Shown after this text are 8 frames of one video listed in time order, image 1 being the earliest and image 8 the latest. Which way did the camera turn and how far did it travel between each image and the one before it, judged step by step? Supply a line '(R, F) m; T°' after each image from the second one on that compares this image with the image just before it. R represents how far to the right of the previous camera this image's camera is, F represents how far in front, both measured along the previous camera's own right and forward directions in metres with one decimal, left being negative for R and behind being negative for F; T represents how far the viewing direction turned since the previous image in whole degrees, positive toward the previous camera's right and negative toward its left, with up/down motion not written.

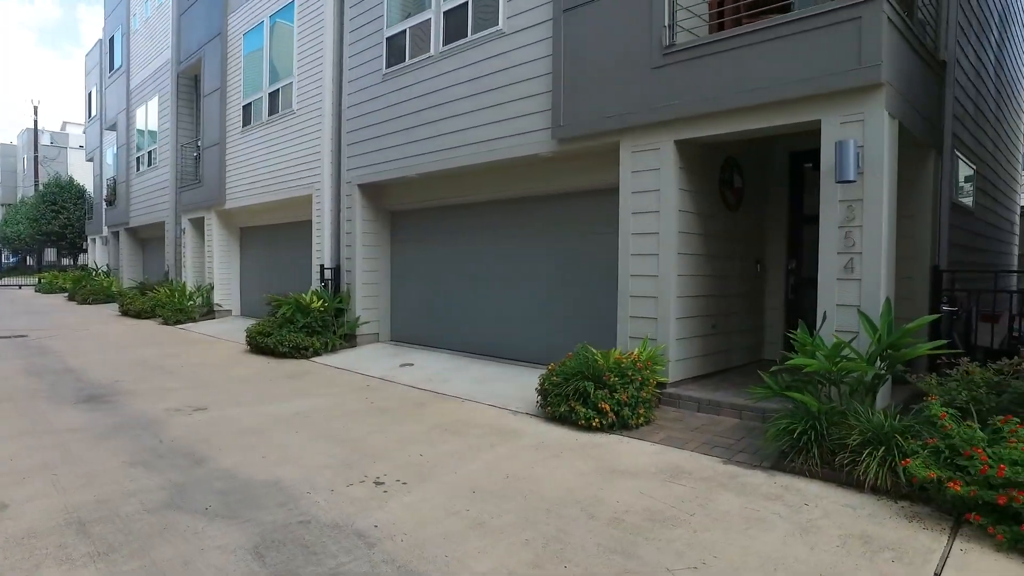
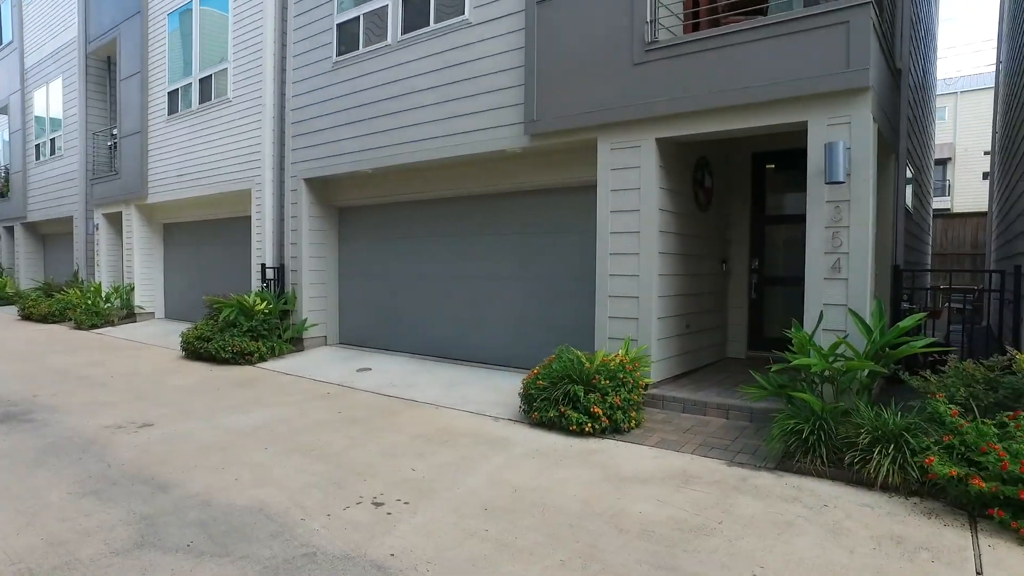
(-0.5, +0.2) m; +7°
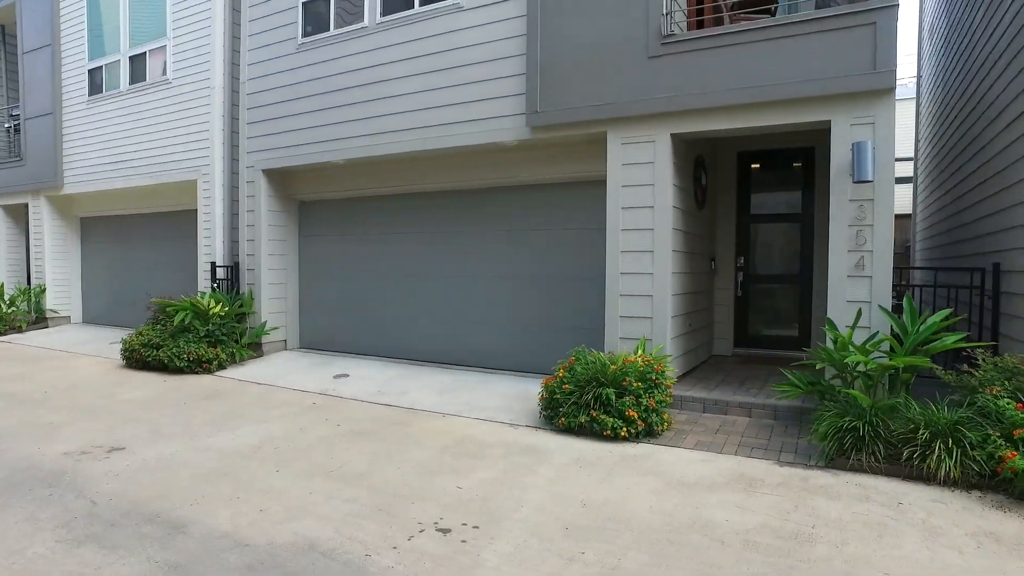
(-0.8, +0.3) m; +8°
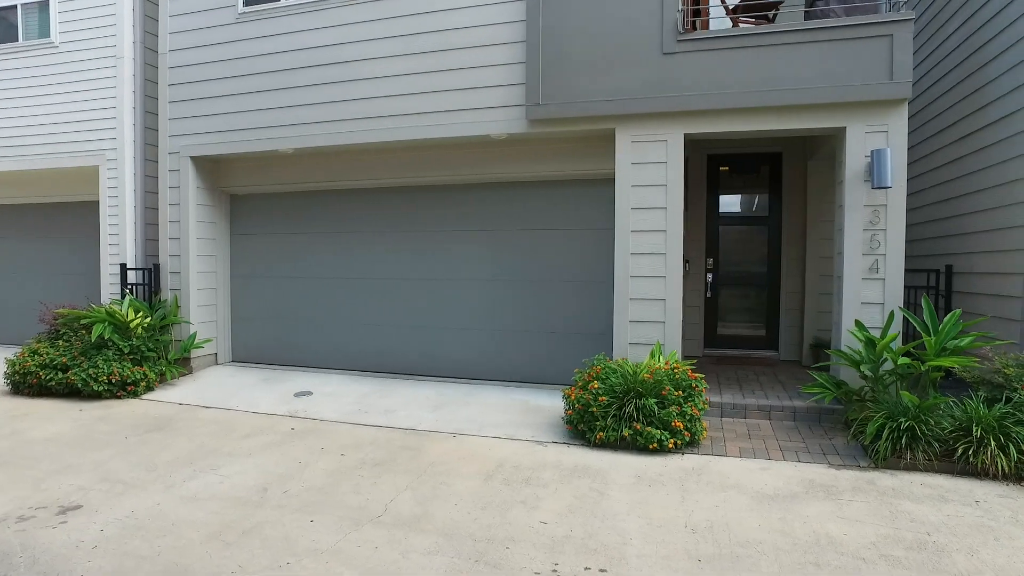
(-1.2, +0.5) m; +13°
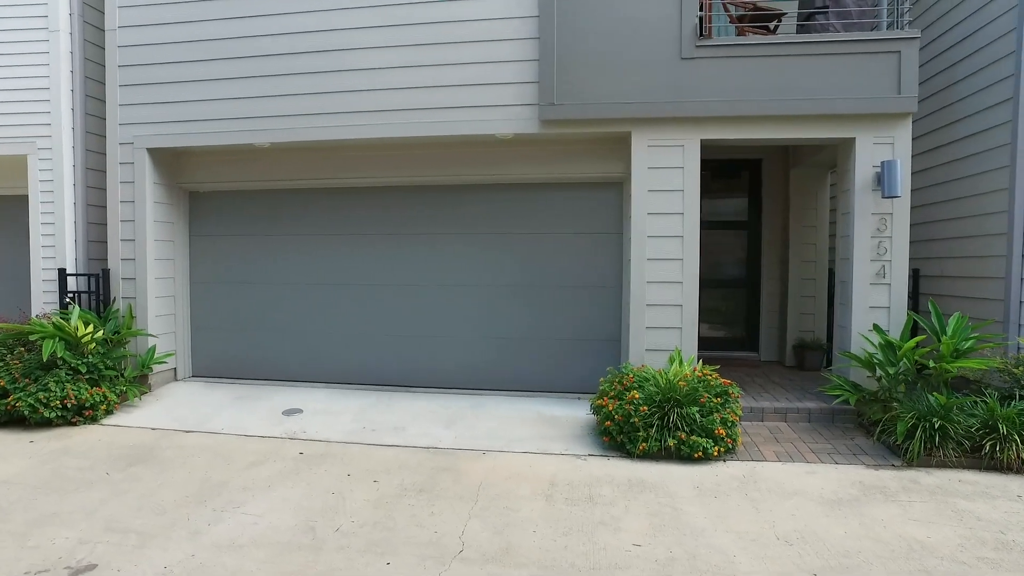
(-0.9, +0.3) m; +9°
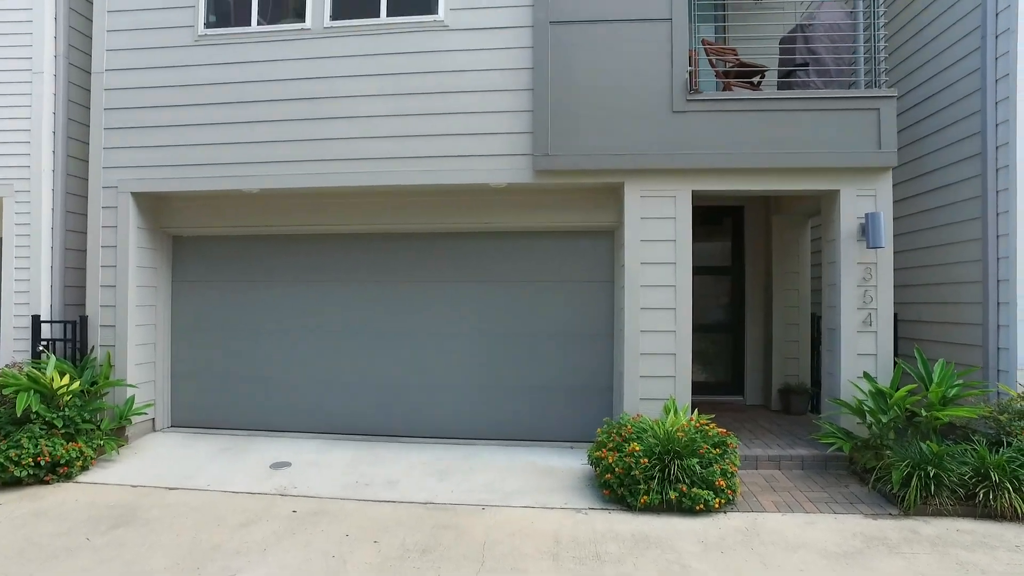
(-0.2, 0.0) m; +3°
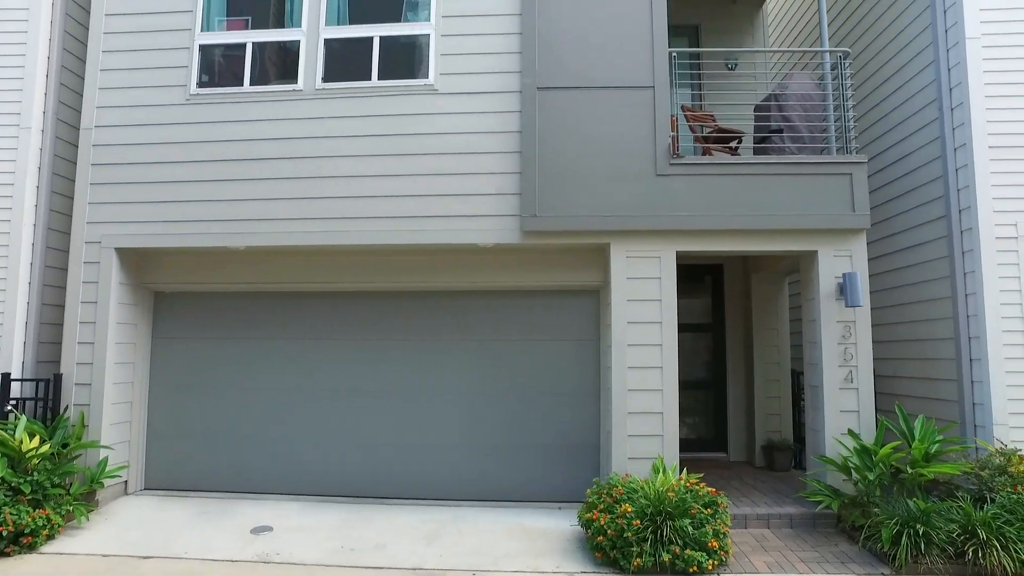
(-0.1, 0.0) m; +2°
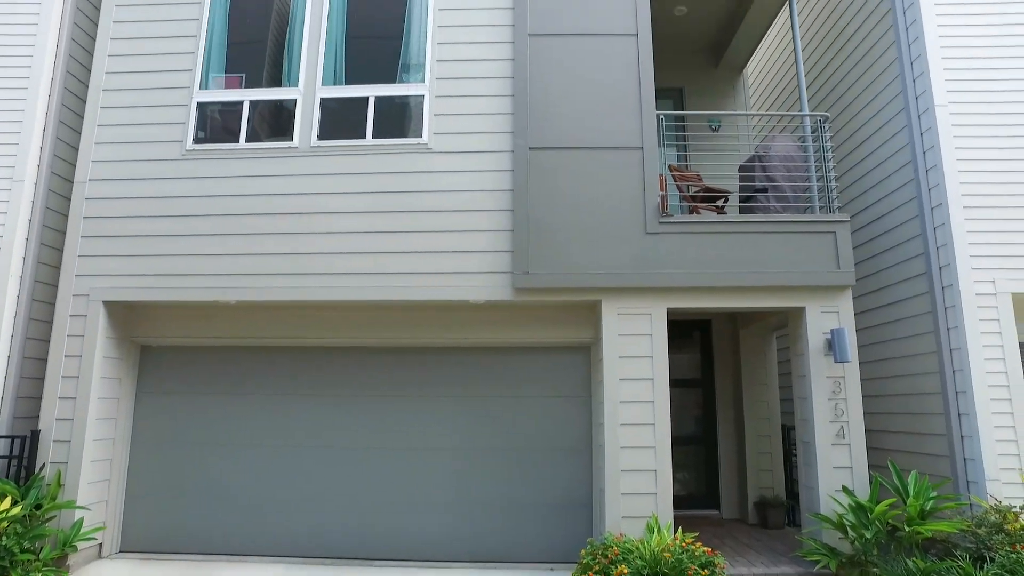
(-0.1, 0.0) m; +1°
